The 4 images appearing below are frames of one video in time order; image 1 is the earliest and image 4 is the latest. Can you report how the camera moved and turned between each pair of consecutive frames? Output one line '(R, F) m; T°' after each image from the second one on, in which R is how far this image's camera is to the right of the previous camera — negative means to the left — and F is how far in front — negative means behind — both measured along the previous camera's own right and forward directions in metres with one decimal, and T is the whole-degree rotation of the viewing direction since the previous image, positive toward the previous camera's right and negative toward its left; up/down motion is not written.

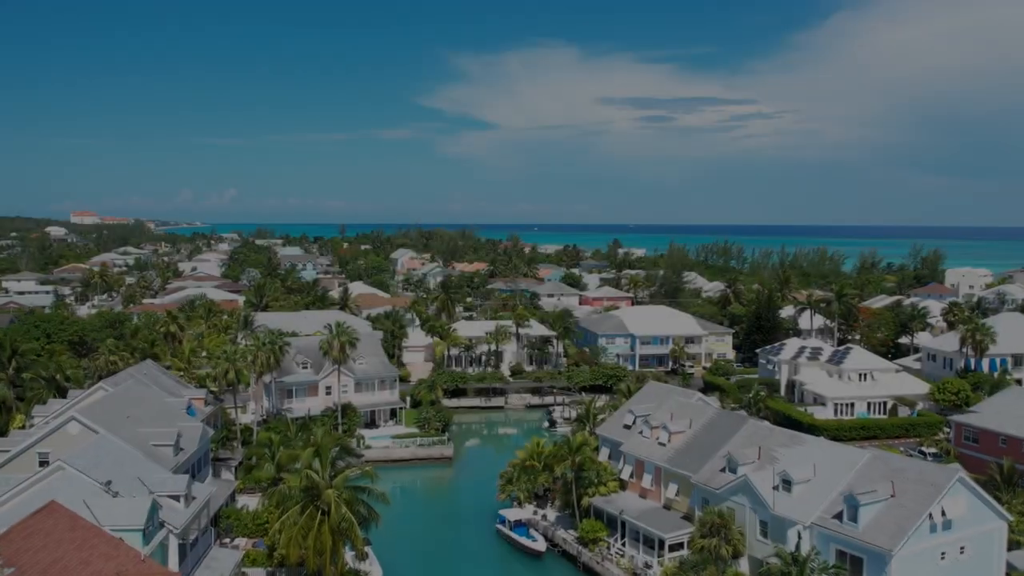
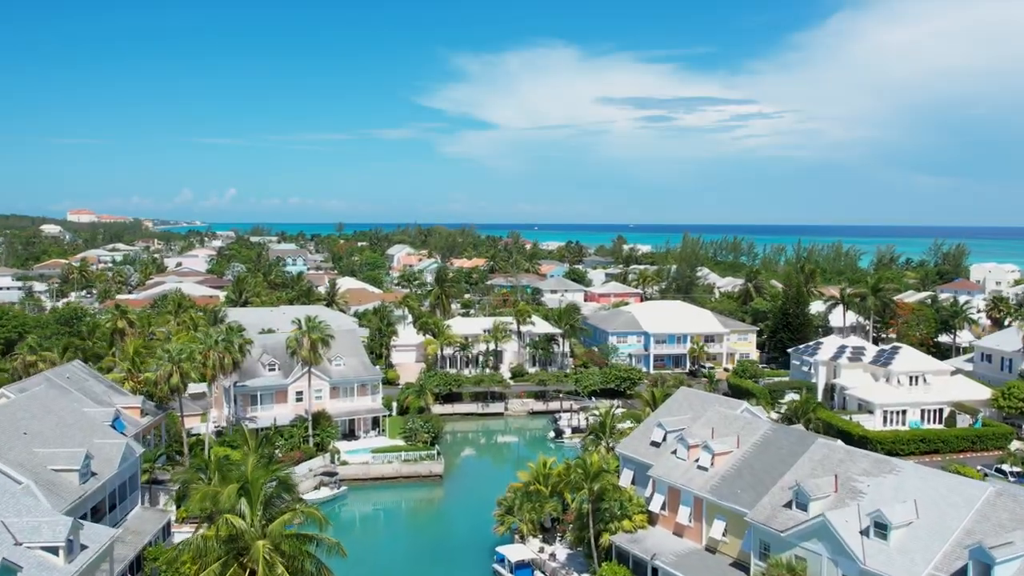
(0.0, +10.0) m; 0°
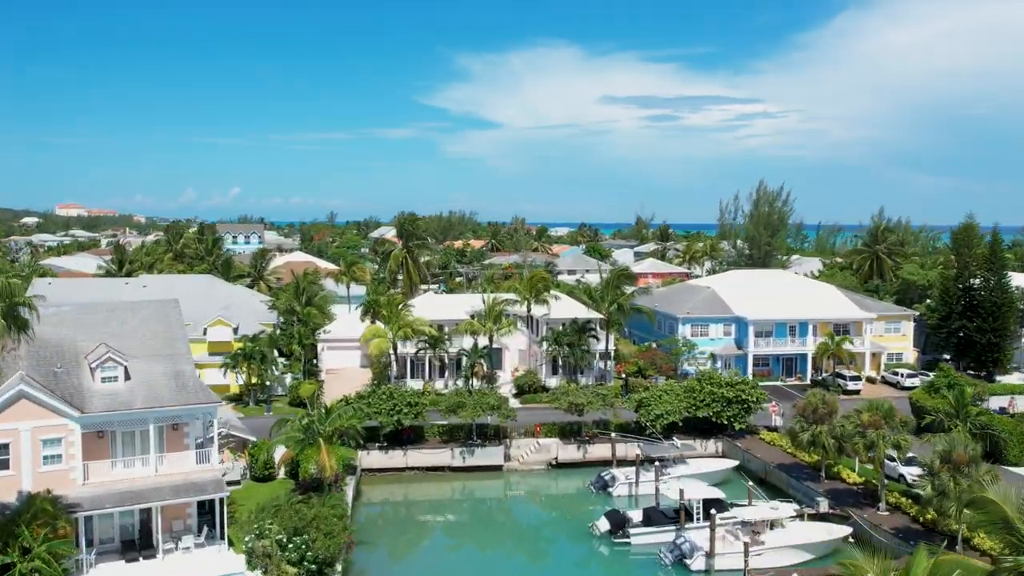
(-0.1, +36.6) m; 0°
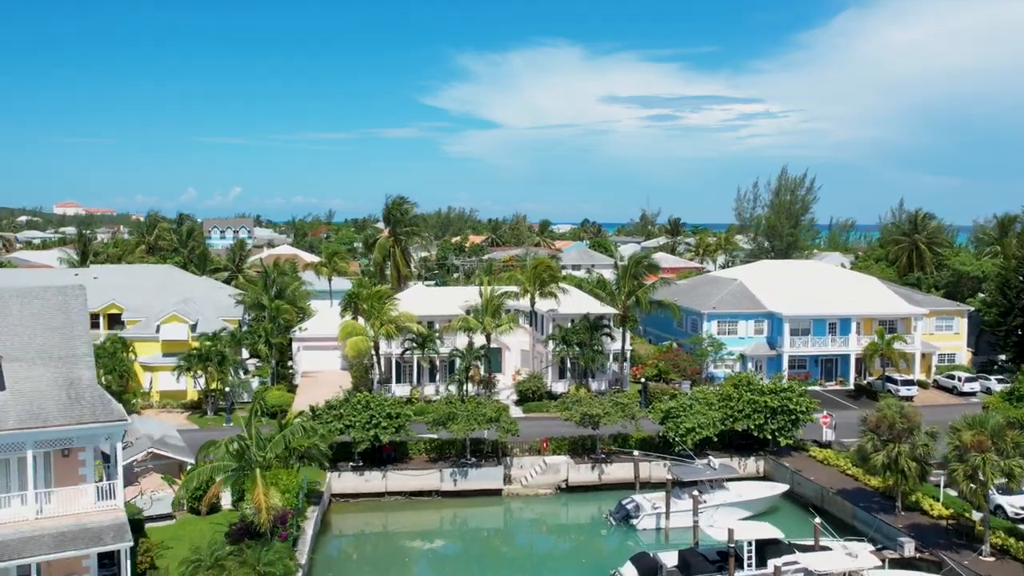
(0.0, +6.9) m; 0°
